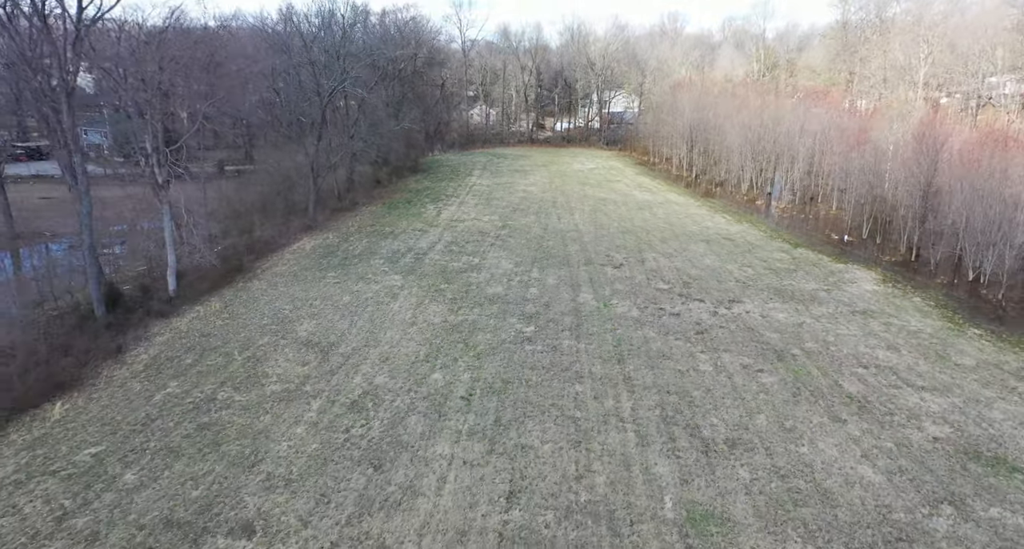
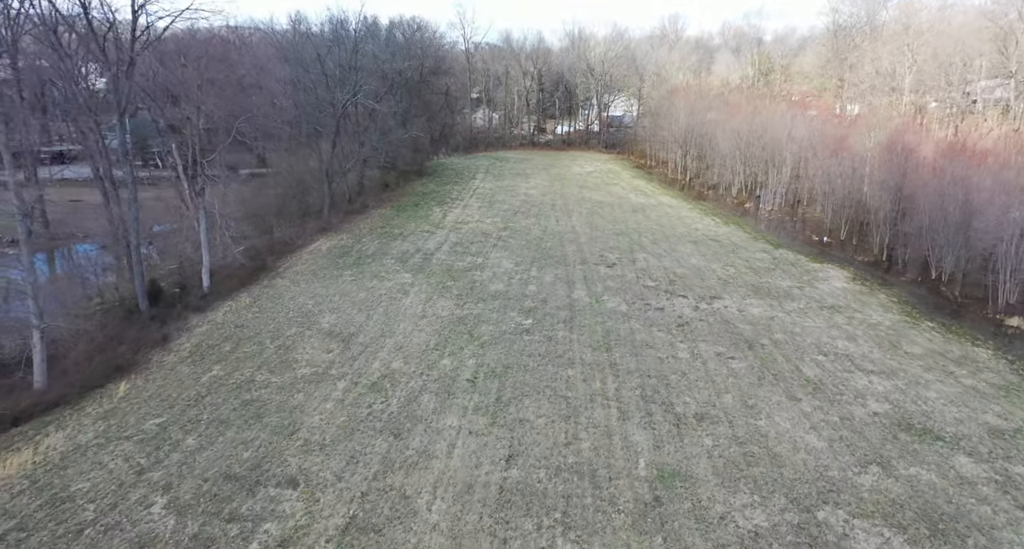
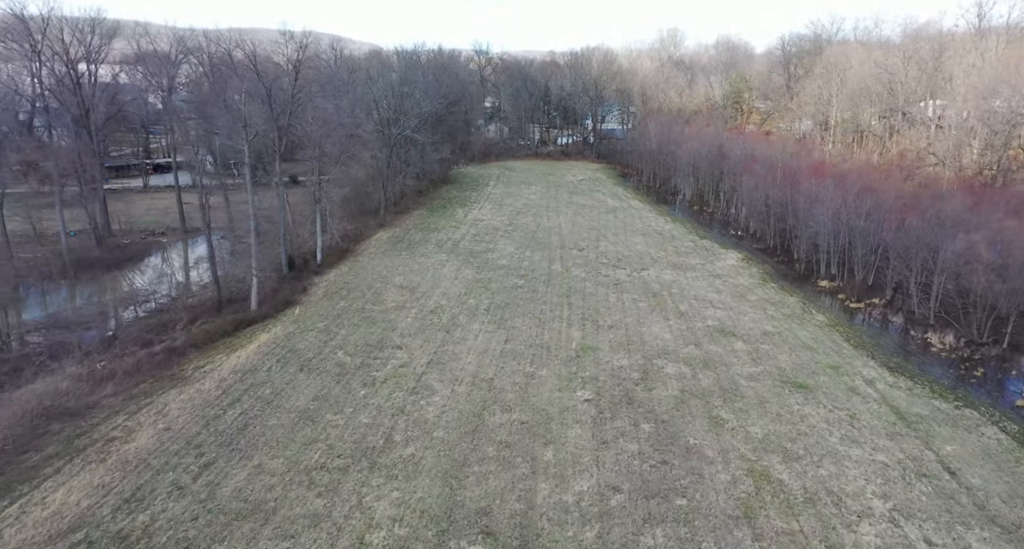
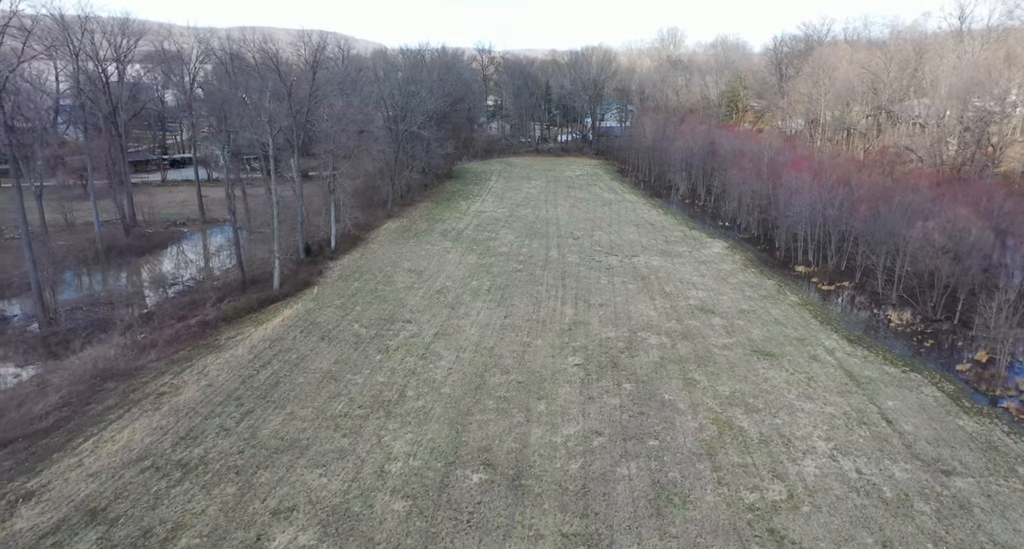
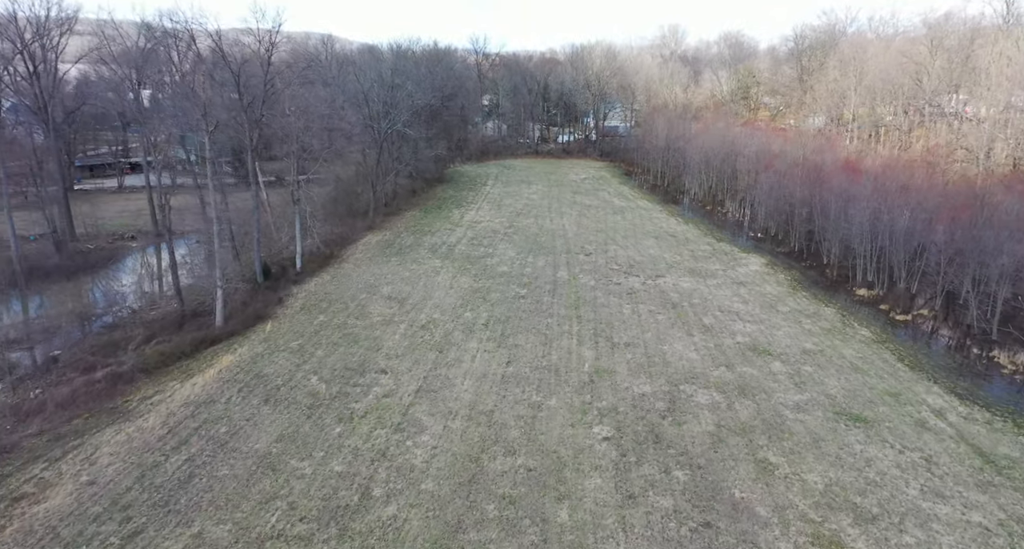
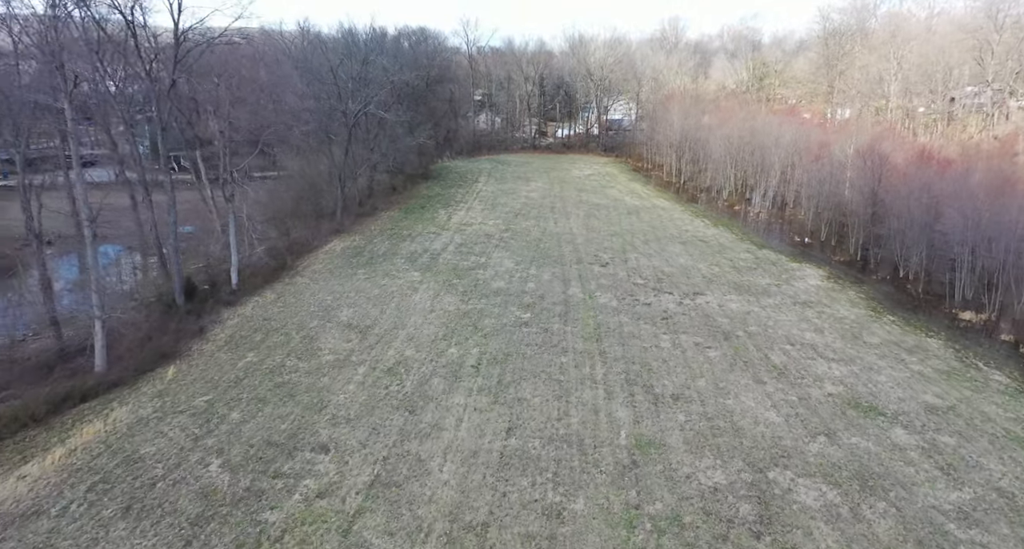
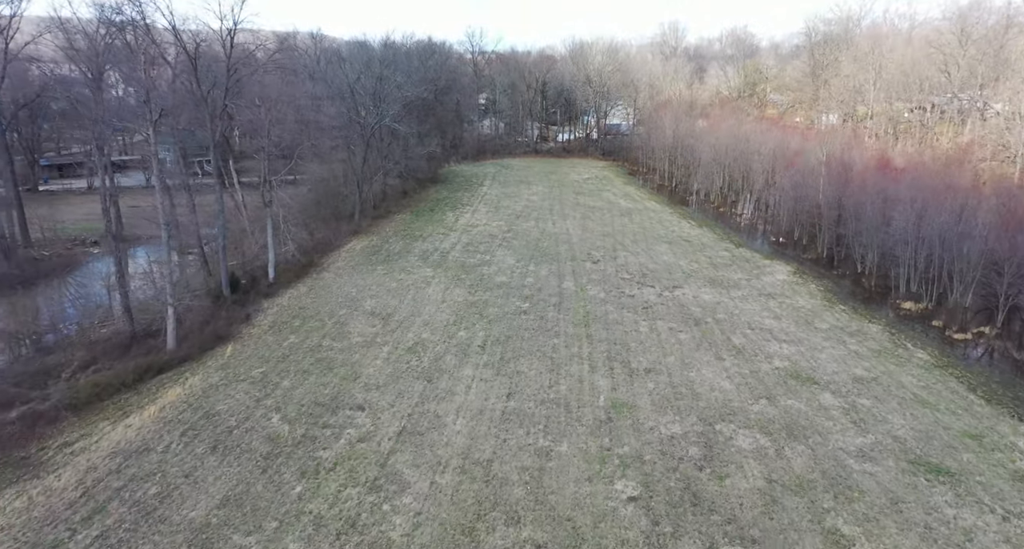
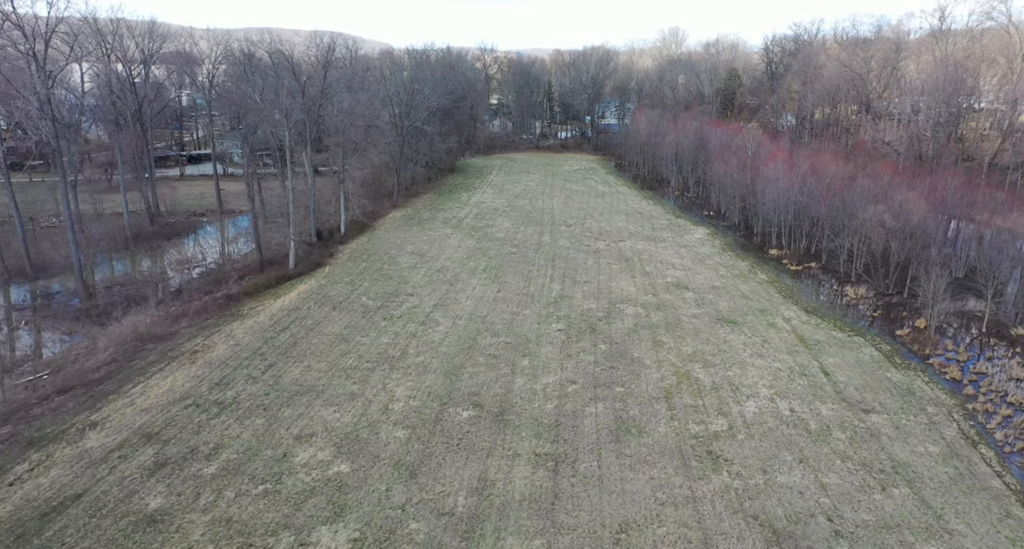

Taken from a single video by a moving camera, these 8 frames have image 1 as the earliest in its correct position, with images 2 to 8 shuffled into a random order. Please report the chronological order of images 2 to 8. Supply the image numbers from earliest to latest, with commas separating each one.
2, 6, 7, 5, 3, 4, 8
